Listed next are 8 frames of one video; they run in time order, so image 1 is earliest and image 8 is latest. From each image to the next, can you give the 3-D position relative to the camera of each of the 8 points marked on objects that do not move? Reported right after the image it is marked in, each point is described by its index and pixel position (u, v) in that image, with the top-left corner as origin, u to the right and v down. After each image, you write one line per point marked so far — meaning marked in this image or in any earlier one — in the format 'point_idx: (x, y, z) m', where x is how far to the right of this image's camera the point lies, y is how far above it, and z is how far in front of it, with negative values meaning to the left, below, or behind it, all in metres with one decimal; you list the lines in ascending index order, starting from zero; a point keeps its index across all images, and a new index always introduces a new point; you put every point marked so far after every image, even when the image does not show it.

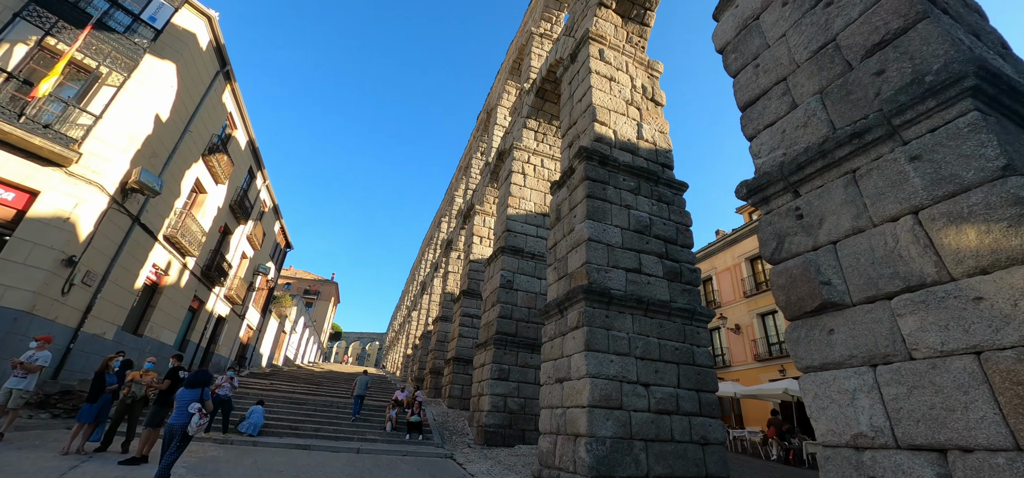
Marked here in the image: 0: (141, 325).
0: (-10.0, -2.3, +10.0) m
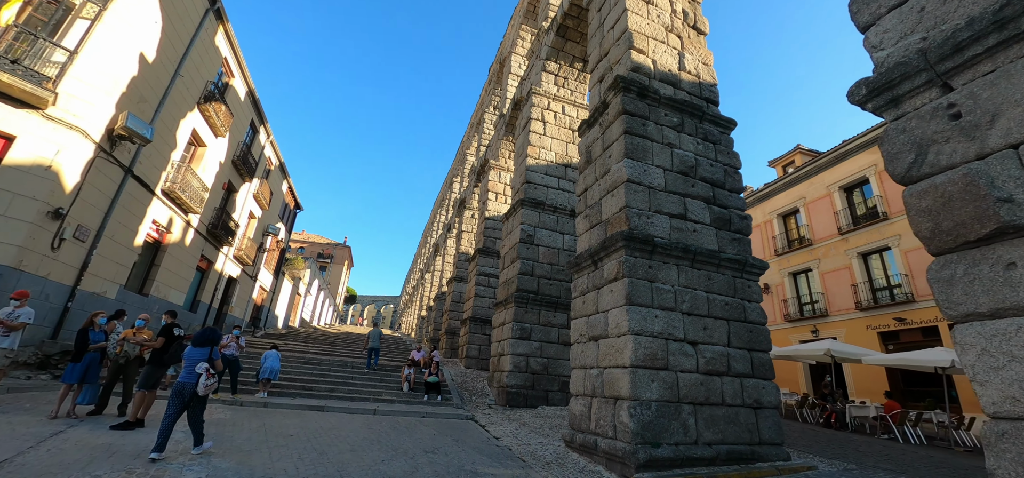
0: (-9.4, -1.1, +9.5) m
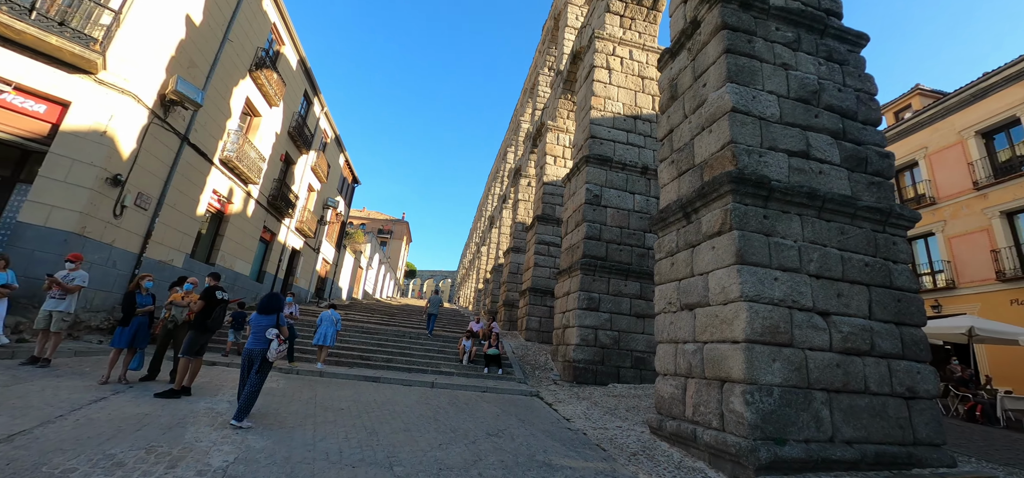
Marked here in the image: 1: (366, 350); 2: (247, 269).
0: (-7.8, -0.4, +9.7) m
1: (-3.2, -2.5, +8.3) m
2: (-8.0, -0.9, +11.2) m
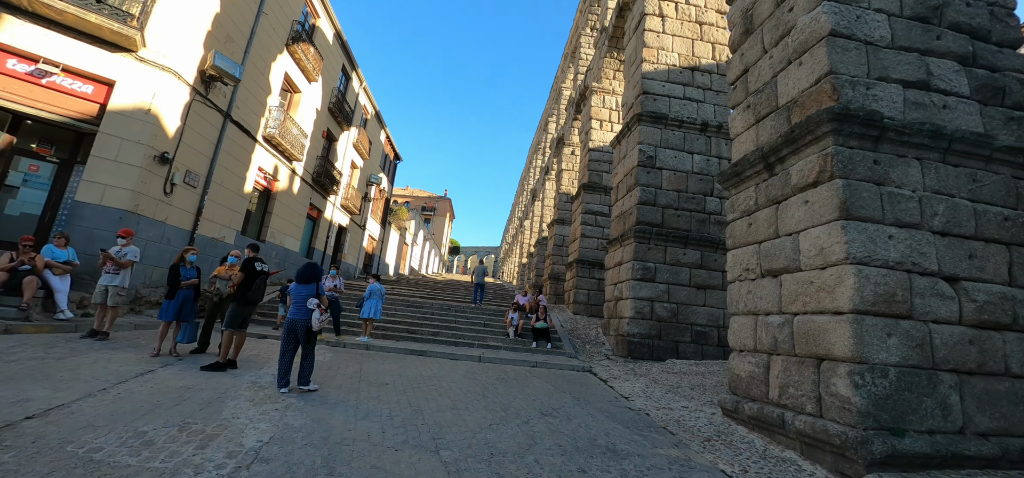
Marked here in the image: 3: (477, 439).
0: (-6.7, +0.2, +10.0) m
1: (-2.2, -1.8, +8.2) m
2: (-6.6, -0.2, +11.5) m
3: (-0.3, -1.6, +3.1) m
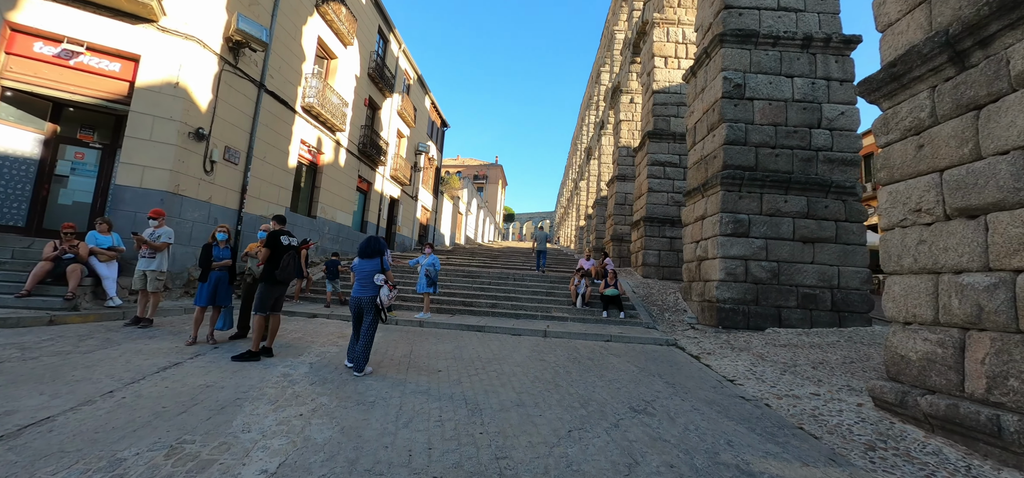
0: (-5.2, +0.8, +9.8) m
1: (-0.9, -1.1, +7.6) m
2: (-5.0, +0.6, +11.3) m
3: (+0.3, -1.3, +2.3) m
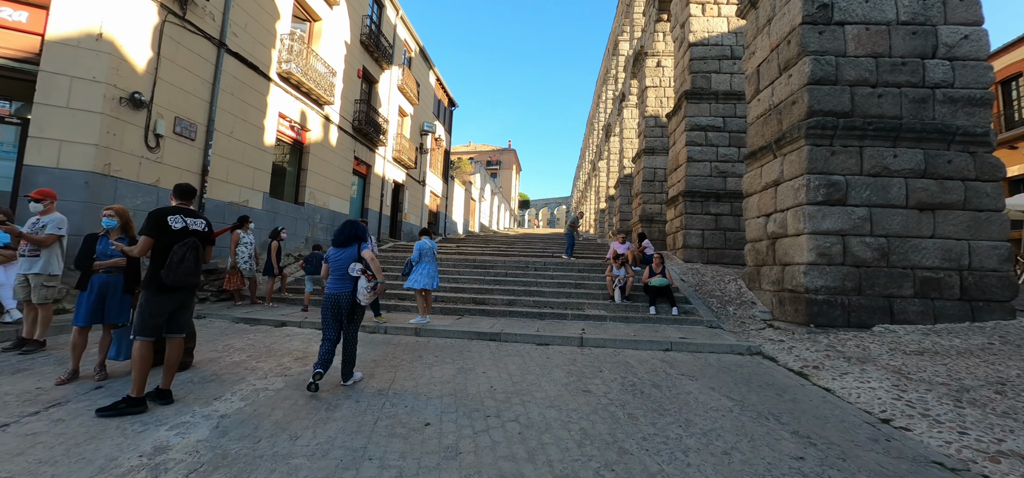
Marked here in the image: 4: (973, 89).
0: (-4.9, +1.1, +8.6) m
1: (-0.6, -0.9, +6.2) m
2: (-4.5, +0.8, +10.1) m
3: (+0.4, -1.2, +0.8) m
4: (+6.5, +2.1, +5.3) m
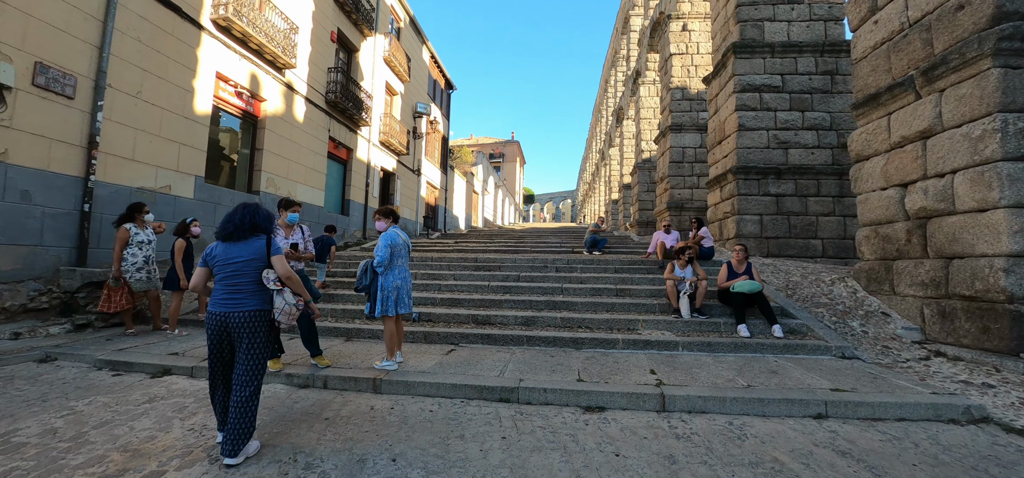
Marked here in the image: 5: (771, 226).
0: (-4.7, +1.1, +6.8) m
1: (-0.4, -0.8, +4.4) m
2: (-4.3, +0.9, +8.3) m
3: (+0.5, -1.1, -1.0) m
4: (+6.6, +2.4, +3.4) m
5: (+5.1, +0.3, +7.4) m
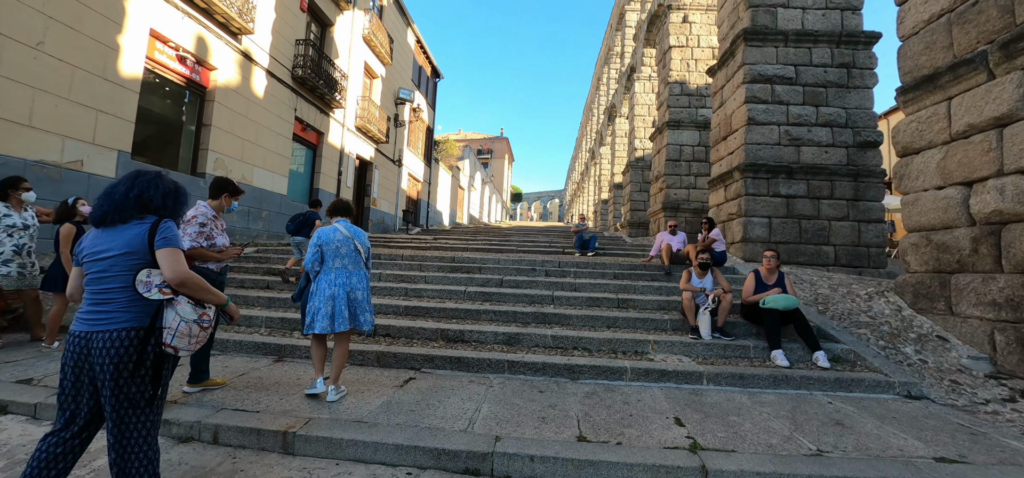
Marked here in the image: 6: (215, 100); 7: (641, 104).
0: (-4.9, +1.2, +5.9) m
1: (-0.5, -0.7, +3.6) m
2: (-4.6, +1.1, +7.4) m
3: (+0.5, -1.1, -1.7) m
4: (+6.5, +2.2, +2.8) m
5: (+4.9, +0.2, +6.8) m
6: (-4.7, +2.2, +6.0) m
7: (+5.2, +5.5, +15.2) m
